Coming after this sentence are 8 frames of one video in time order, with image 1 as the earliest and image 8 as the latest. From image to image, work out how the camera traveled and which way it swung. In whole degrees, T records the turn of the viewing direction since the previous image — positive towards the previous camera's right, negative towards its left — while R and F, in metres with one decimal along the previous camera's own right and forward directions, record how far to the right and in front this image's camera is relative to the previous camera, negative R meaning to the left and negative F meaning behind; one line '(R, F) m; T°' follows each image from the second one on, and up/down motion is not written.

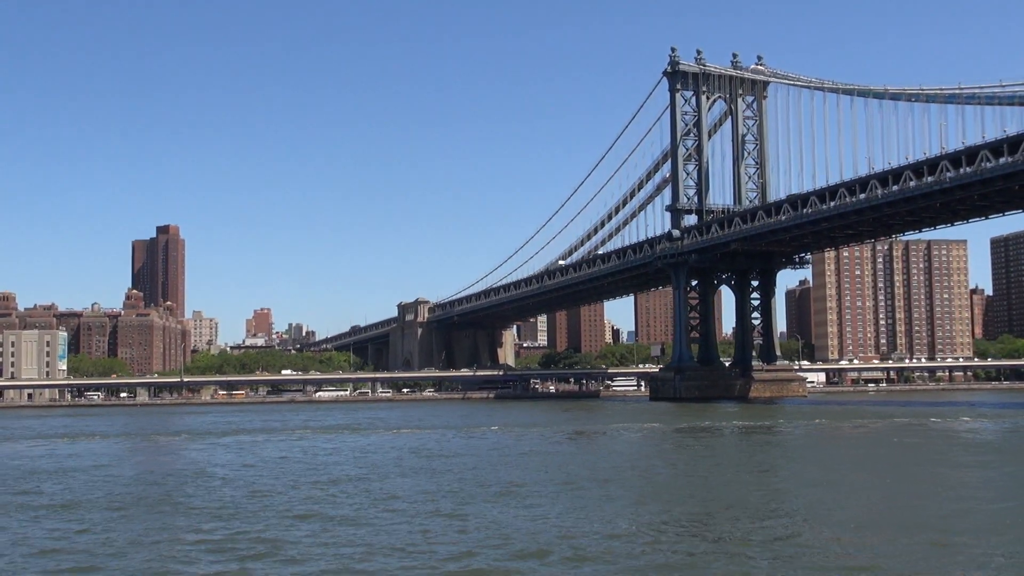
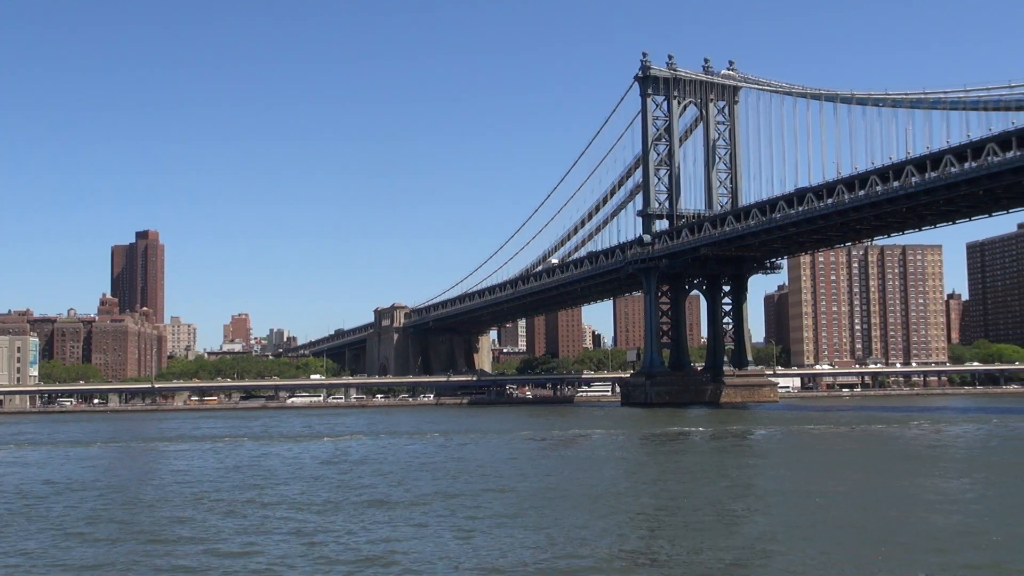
(+0.7, +0.1) m; +1°
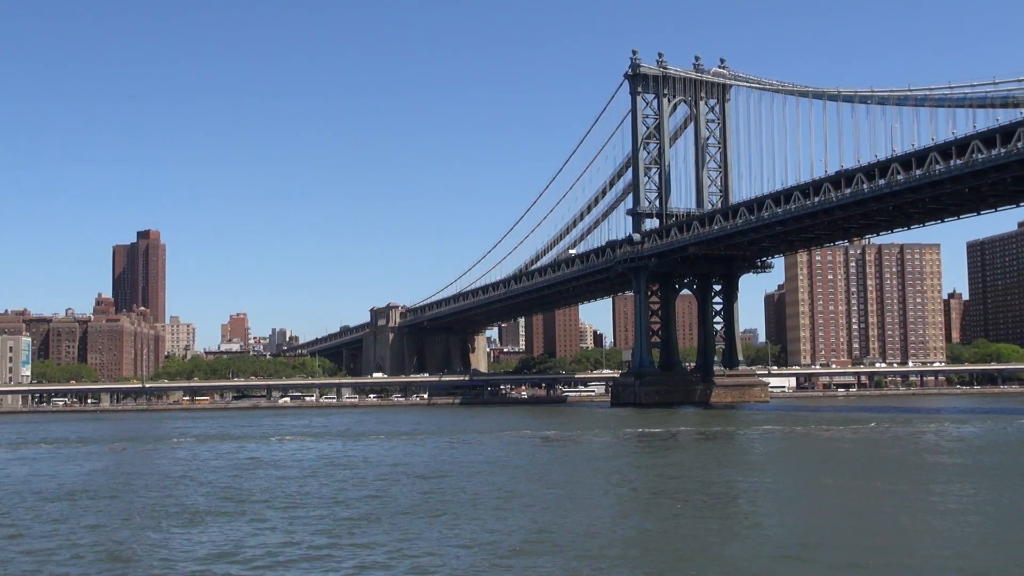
(+0.8, +0.3) m; 0°
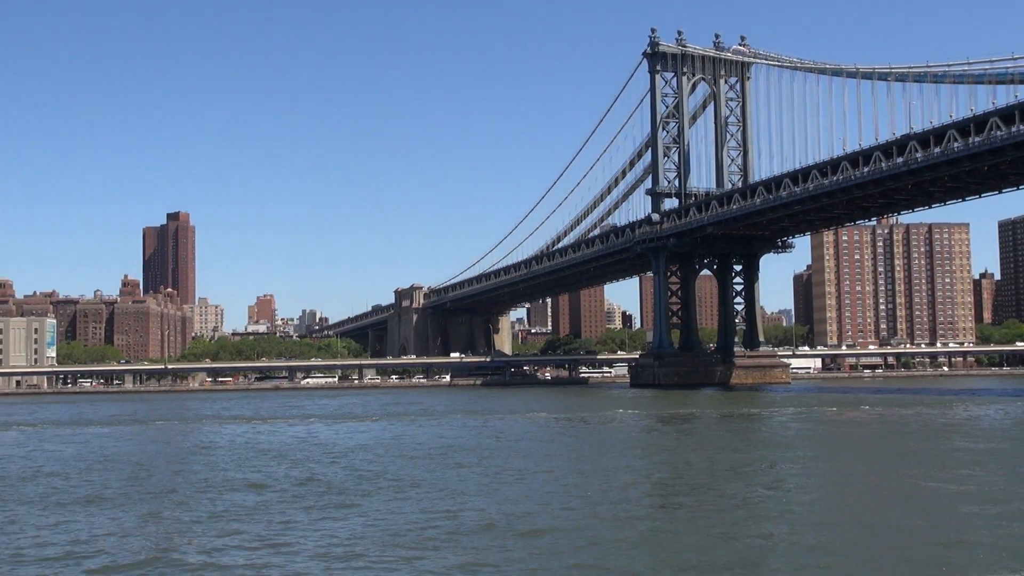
(+0.7, +0.3) m; -2°
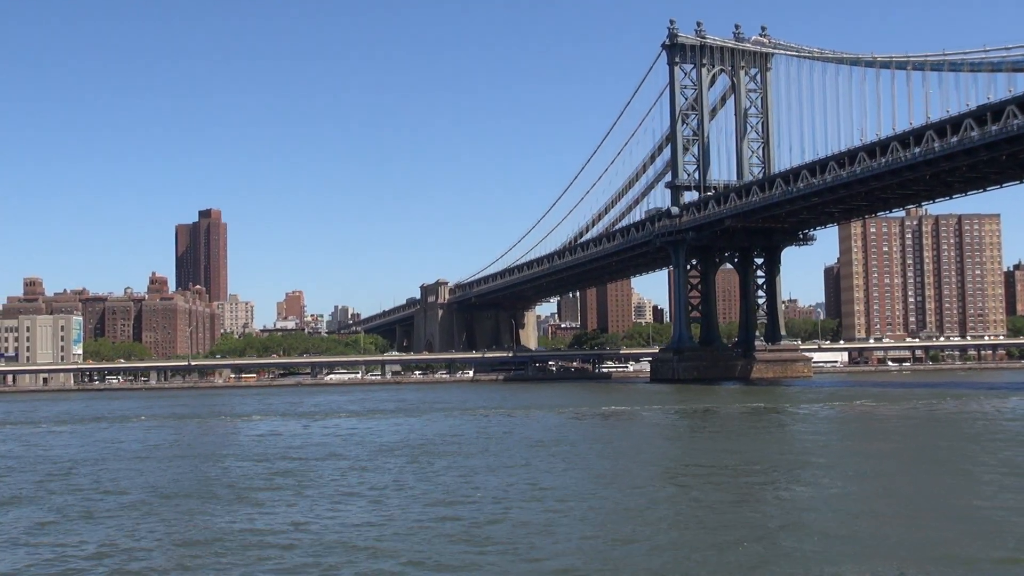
(+0.8, +0.2) m; -2°
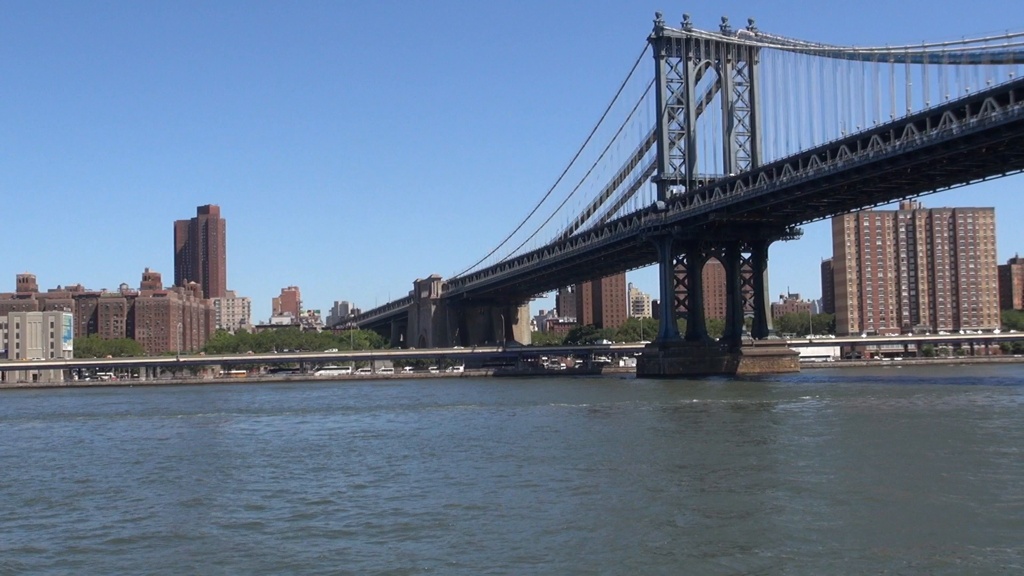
(+0.8, +0.2) m; 0°
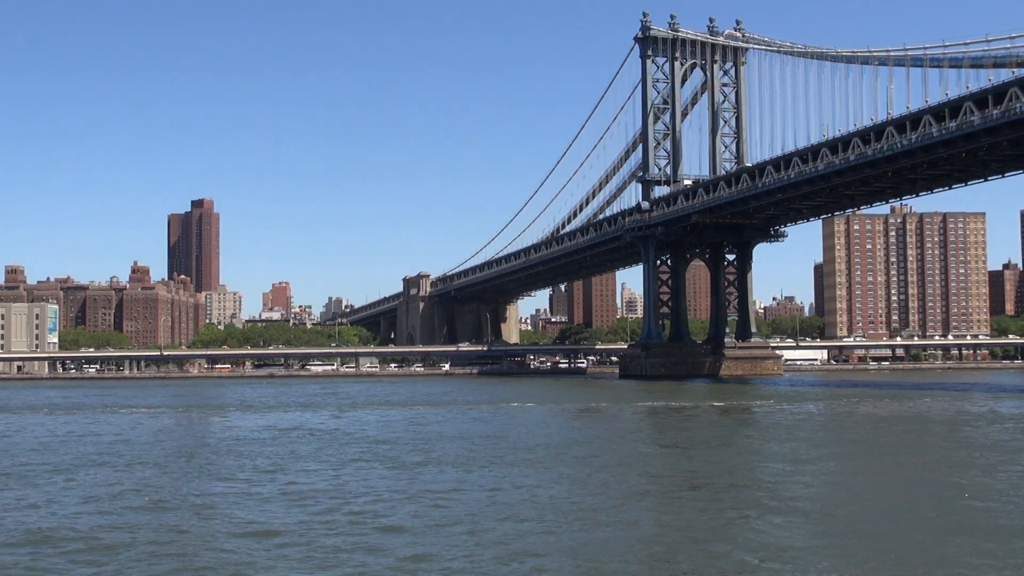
(+0.7, +0.2) m; 0°
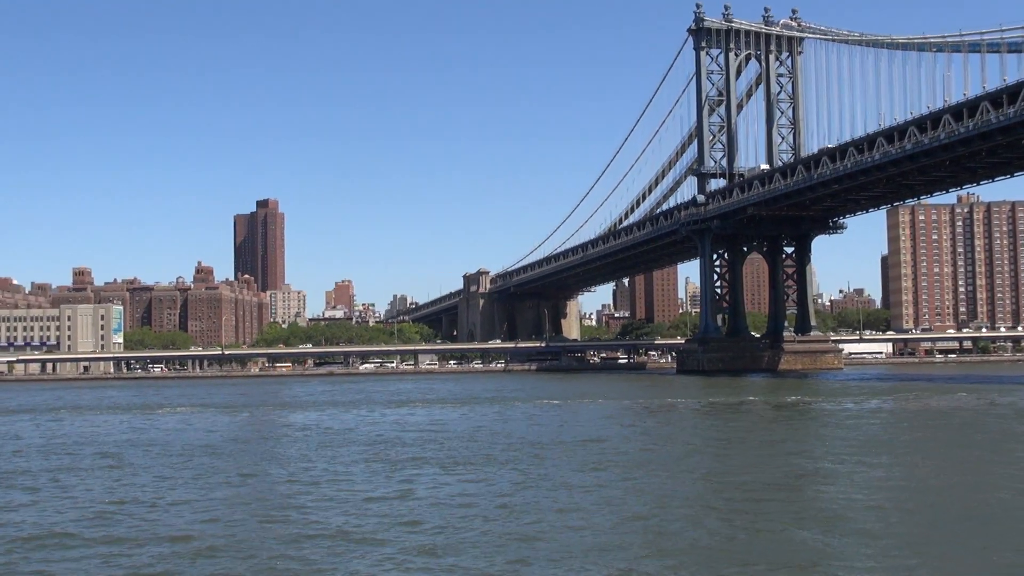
(+0.5, +0.2) m; -3°
